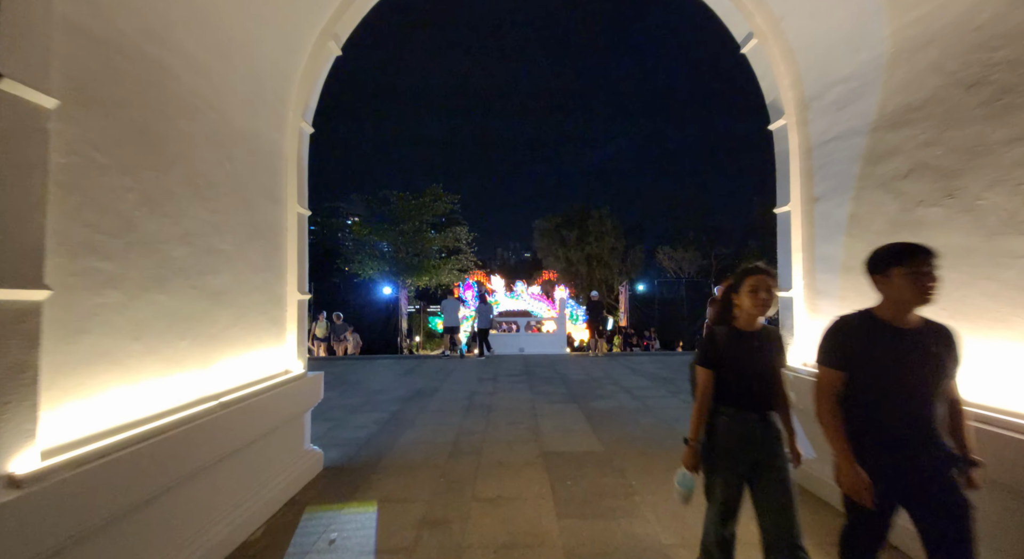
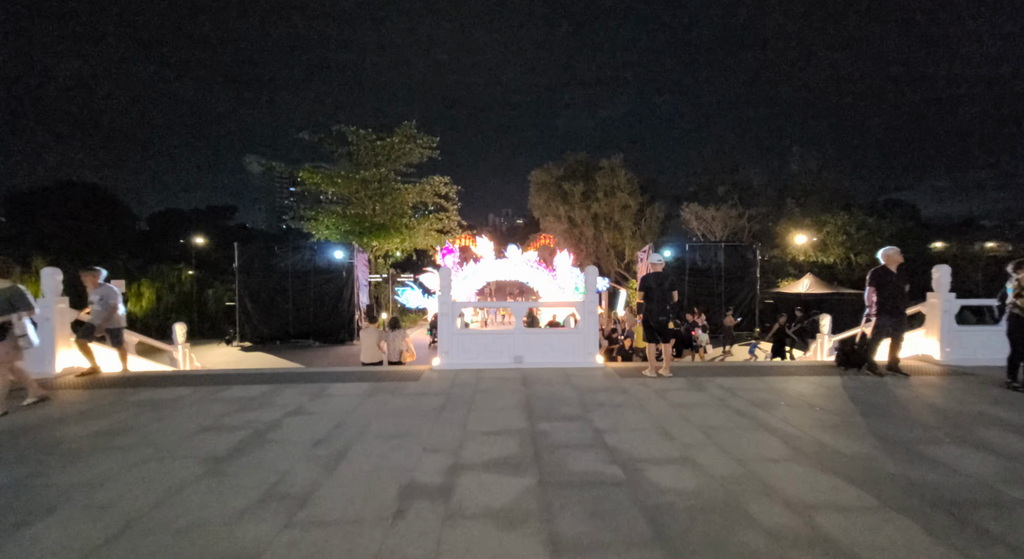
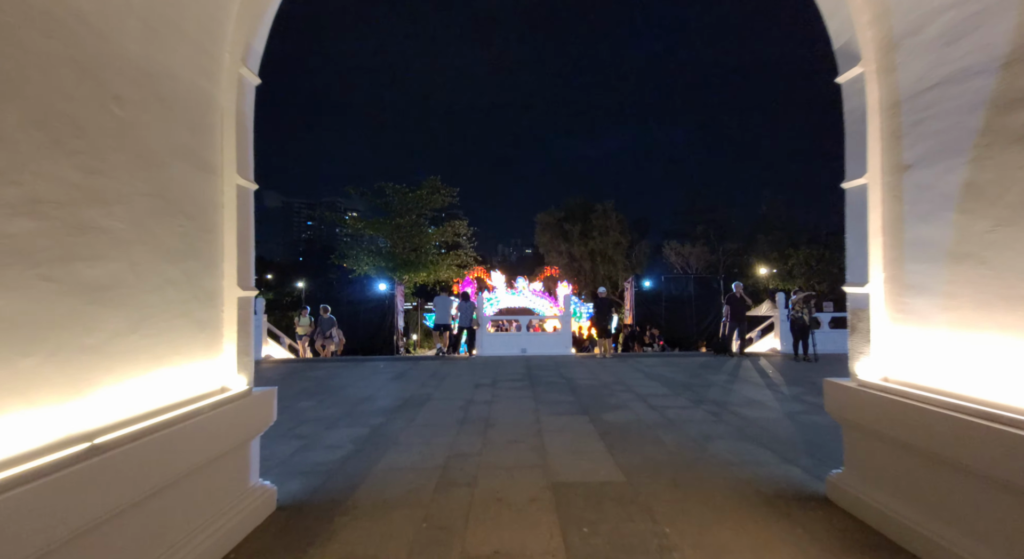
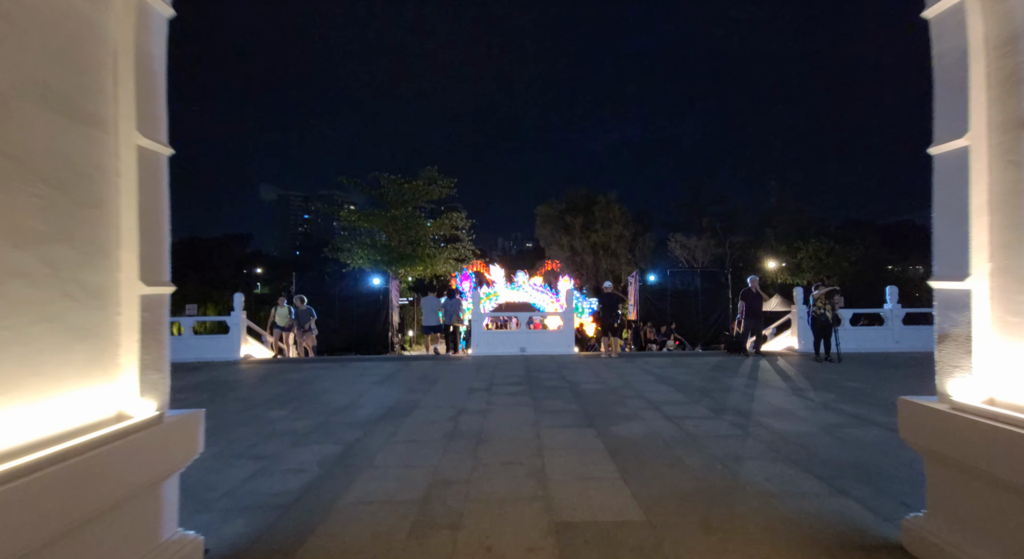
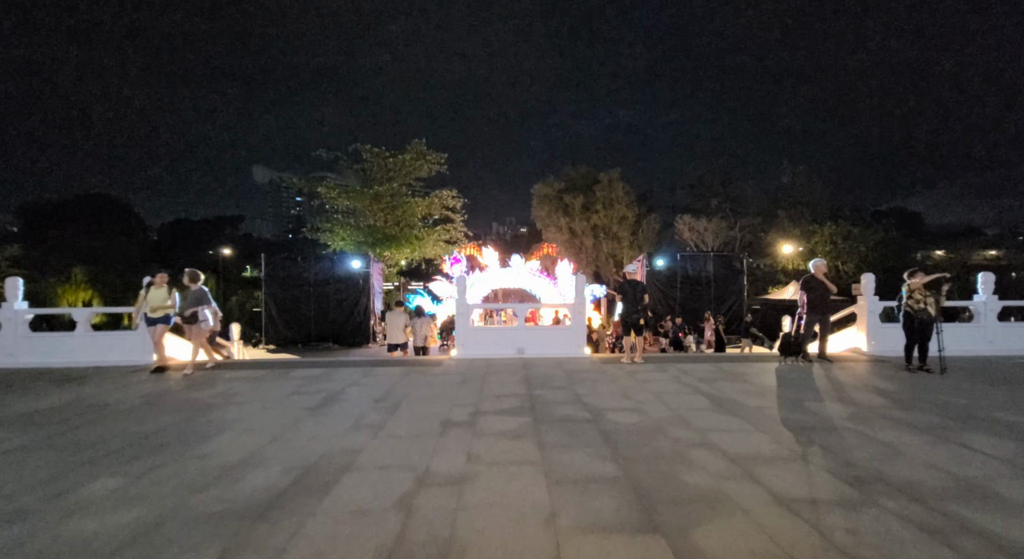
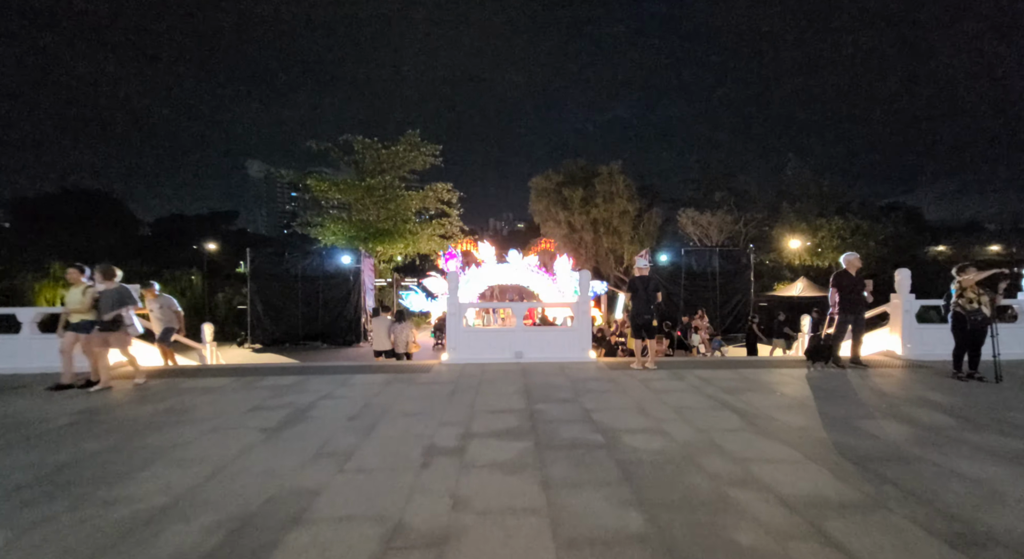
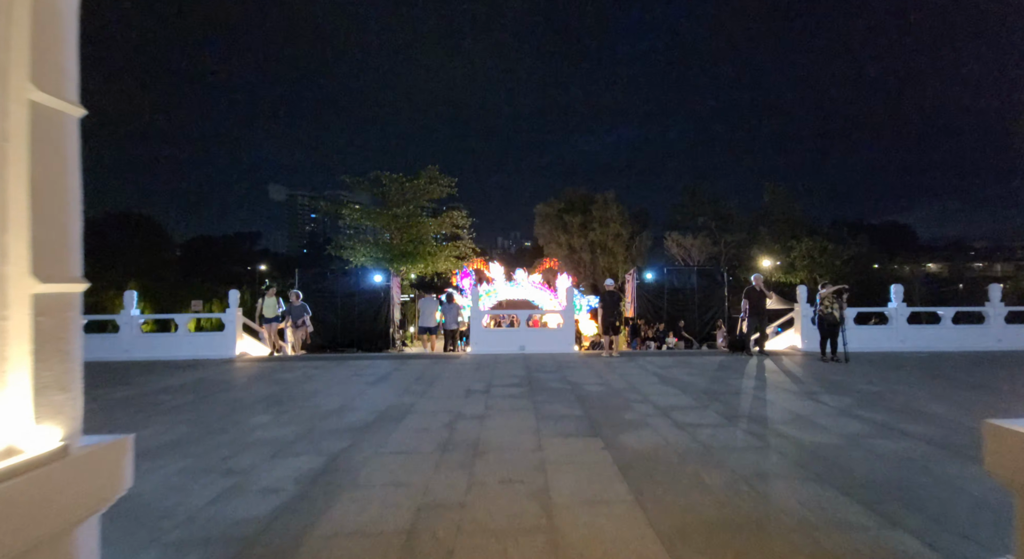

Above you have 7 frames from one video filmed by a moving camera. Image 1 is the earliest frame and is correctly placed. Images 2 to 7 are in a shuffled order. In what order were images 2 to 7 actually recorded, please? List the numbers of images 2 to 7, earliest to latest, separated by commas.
3, 4, 7, 5, 6, 2
